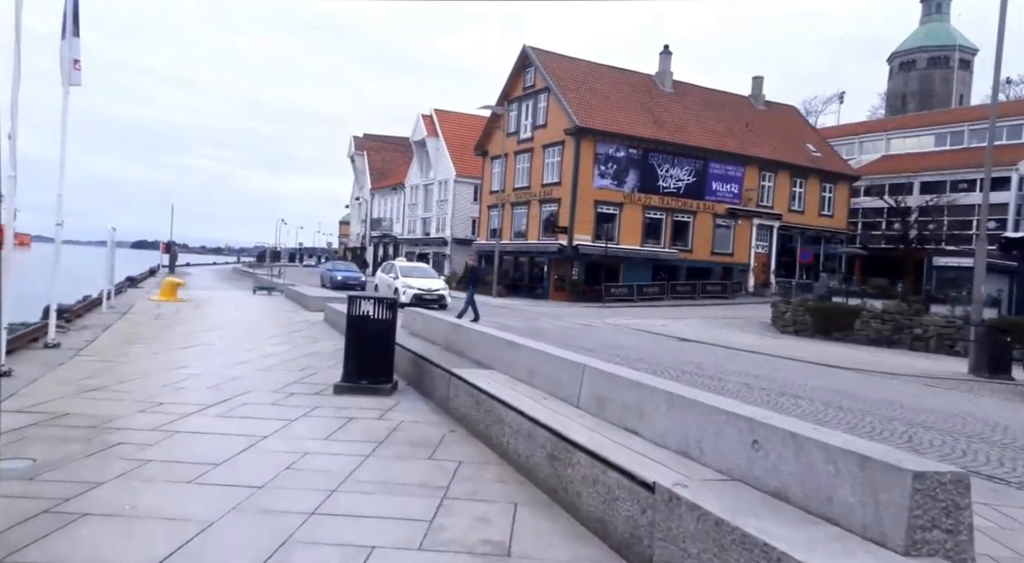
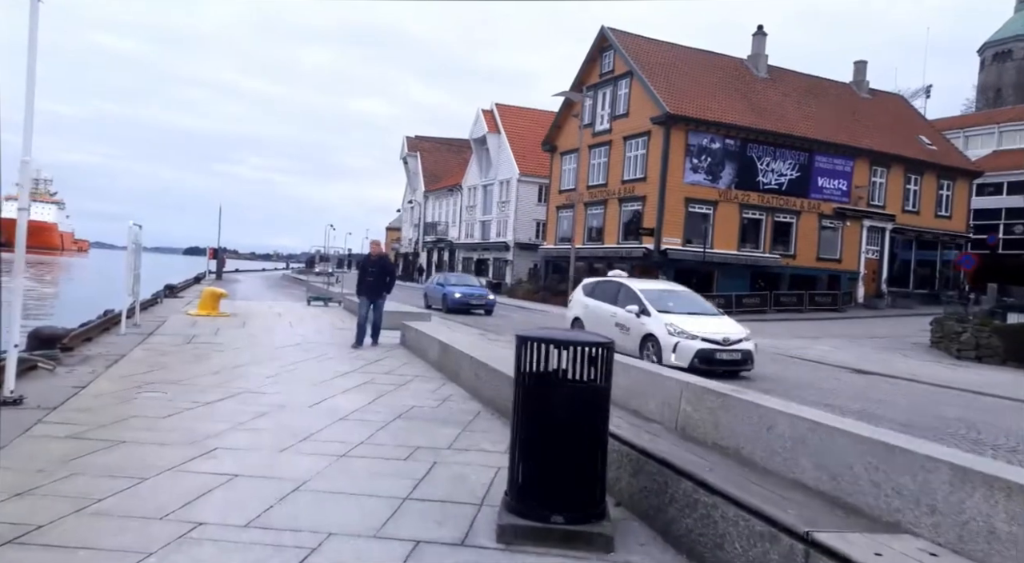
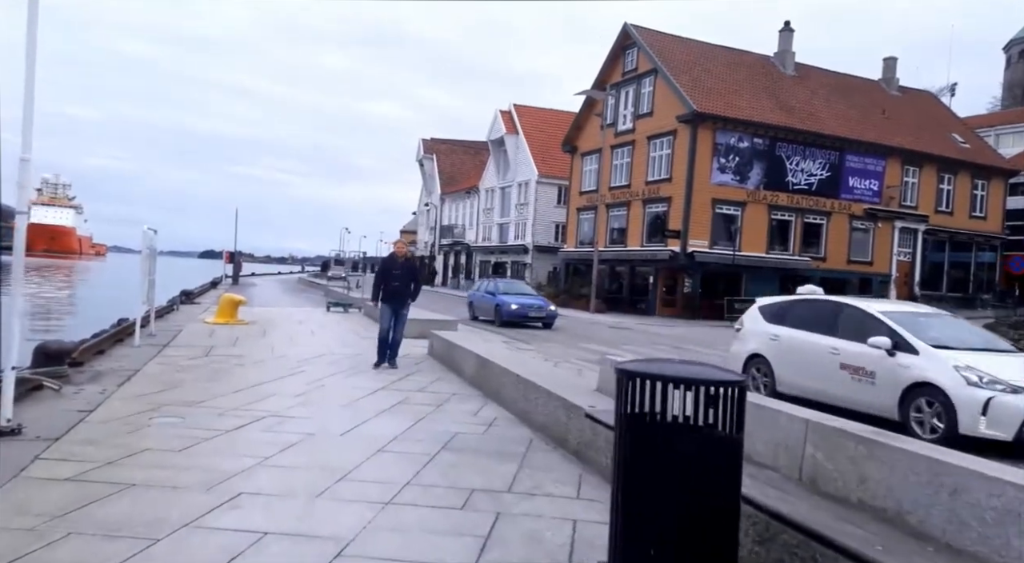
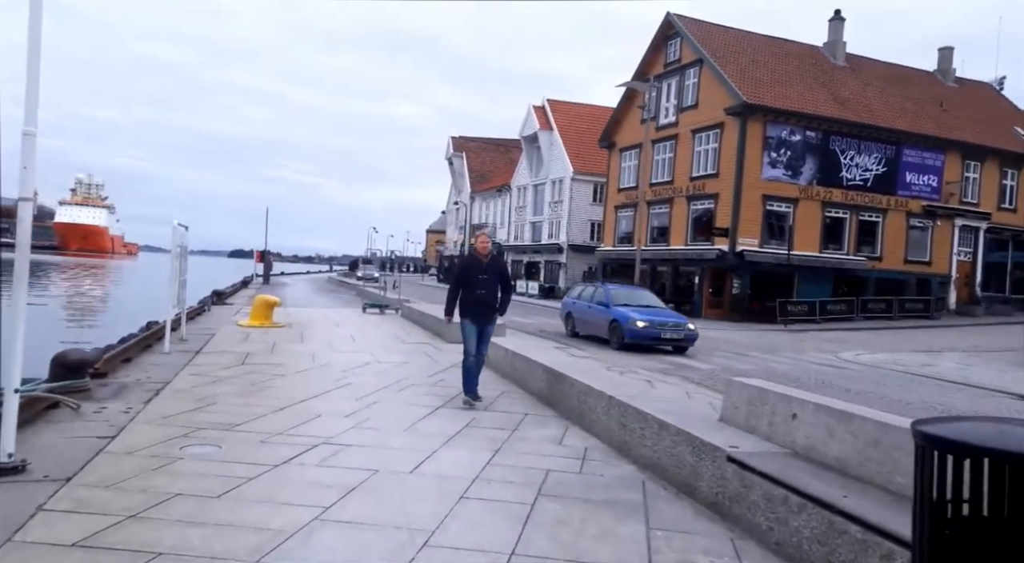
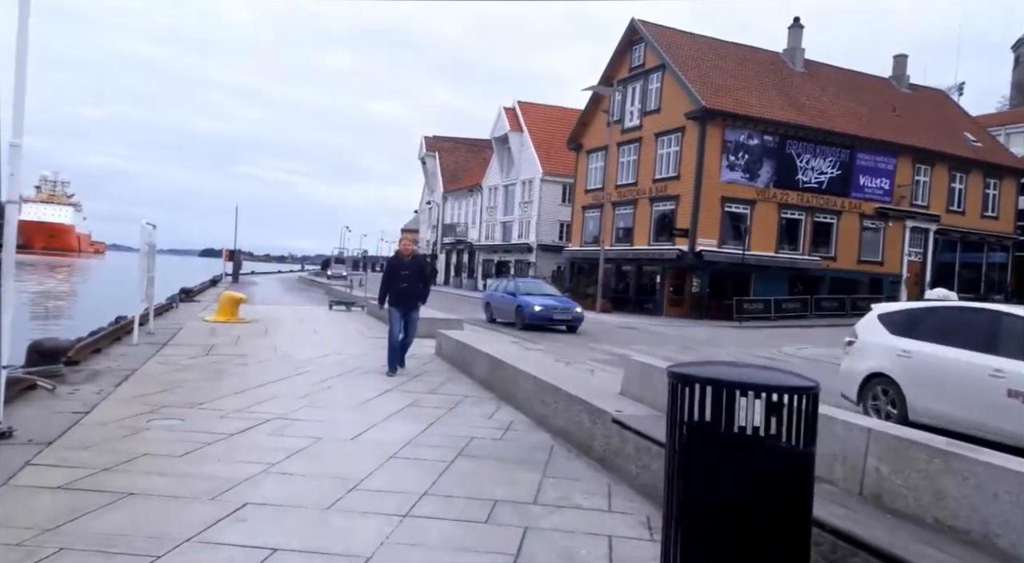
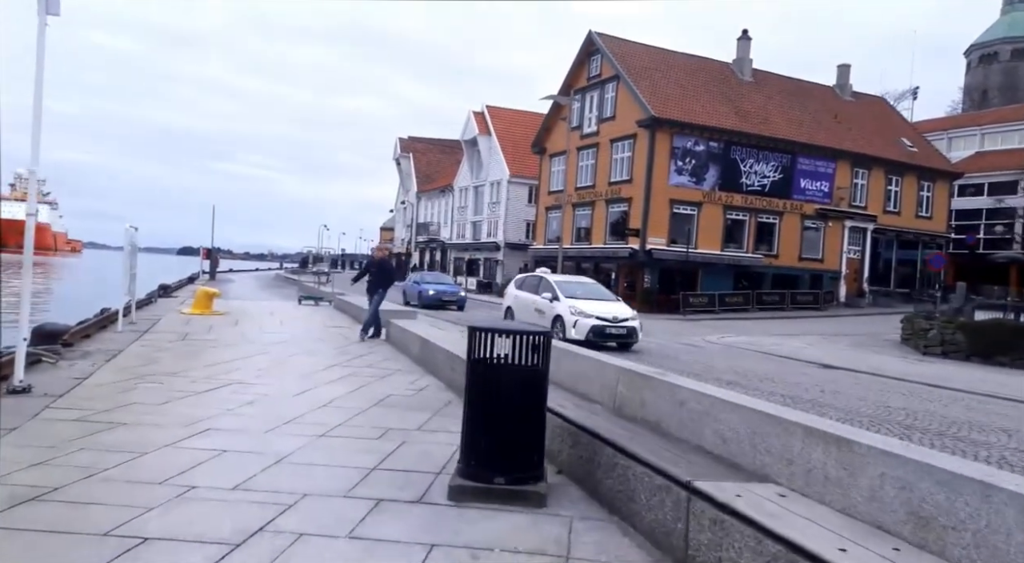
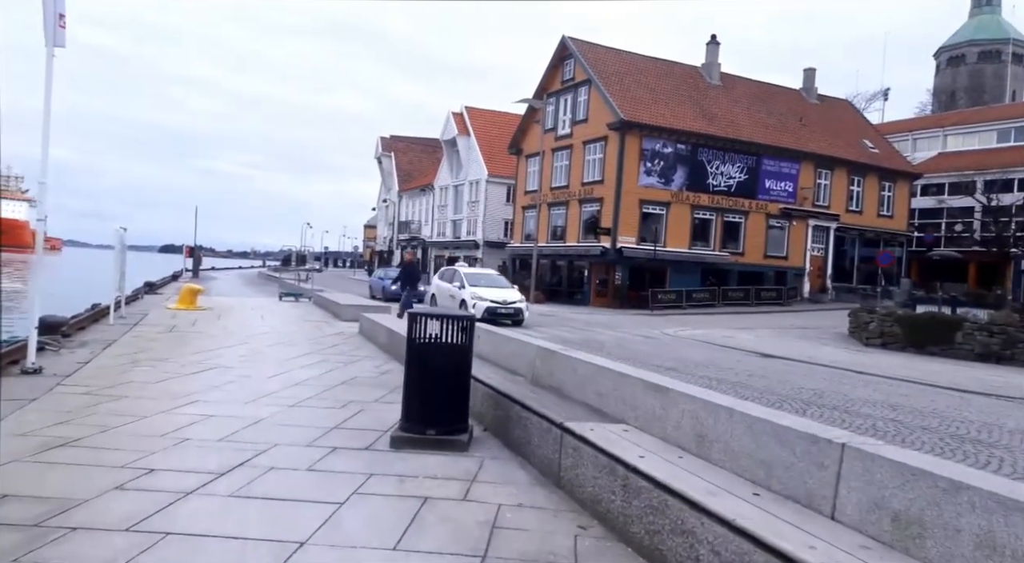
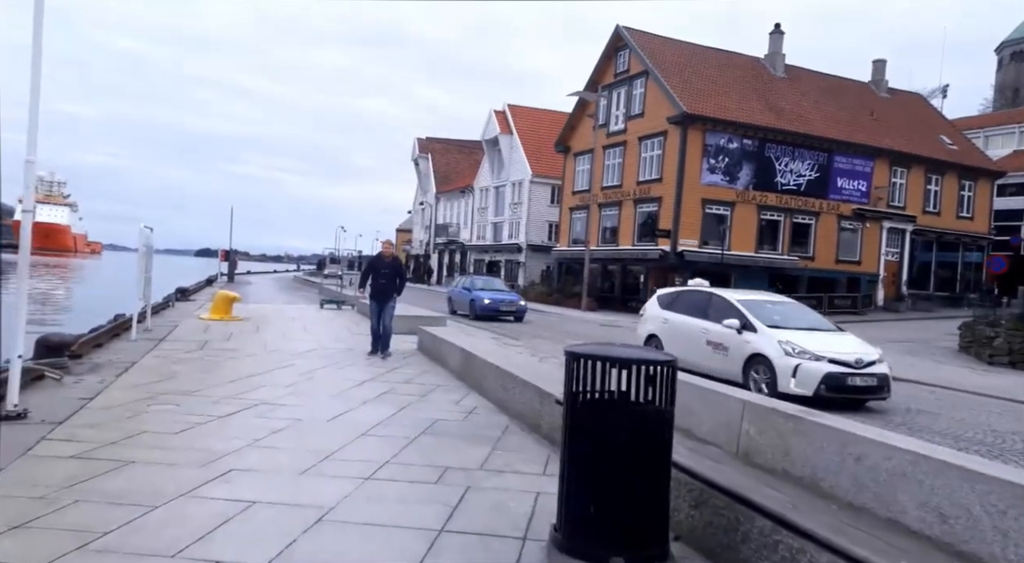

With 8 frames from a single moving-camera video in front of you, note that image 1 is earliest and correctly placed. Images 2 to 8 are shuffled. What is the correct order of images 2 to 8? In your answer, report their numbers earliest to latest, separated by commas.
7, 6, 2, 8, 3, 5, 4
